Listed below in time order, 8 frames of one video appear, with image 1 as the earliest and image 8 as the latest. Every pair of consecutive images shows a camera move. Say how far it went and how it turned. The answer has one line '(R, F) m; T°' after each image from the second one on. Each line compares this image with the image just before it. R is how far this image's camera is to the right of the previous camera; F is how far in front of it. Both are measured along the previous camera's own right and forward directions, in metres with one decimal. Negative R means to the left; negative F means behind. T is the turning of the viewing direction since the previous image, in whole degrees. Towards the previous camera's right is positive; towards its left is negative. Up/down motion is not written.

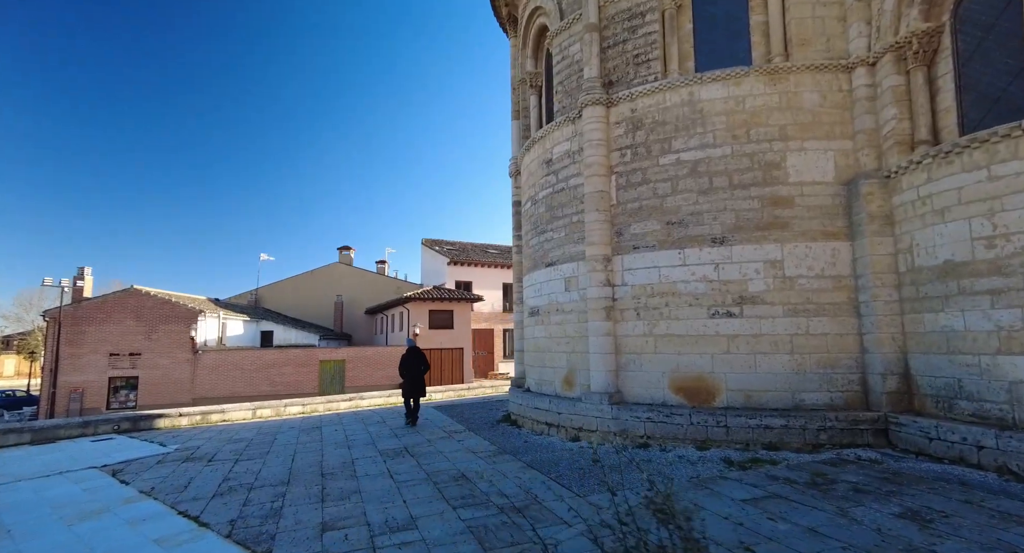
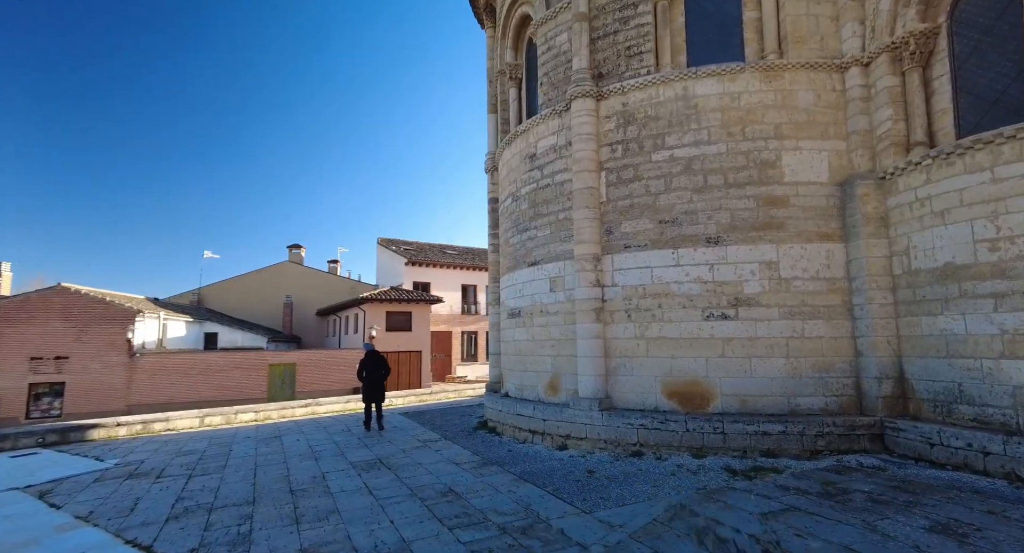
(-0.4, +0.5) m; +5°
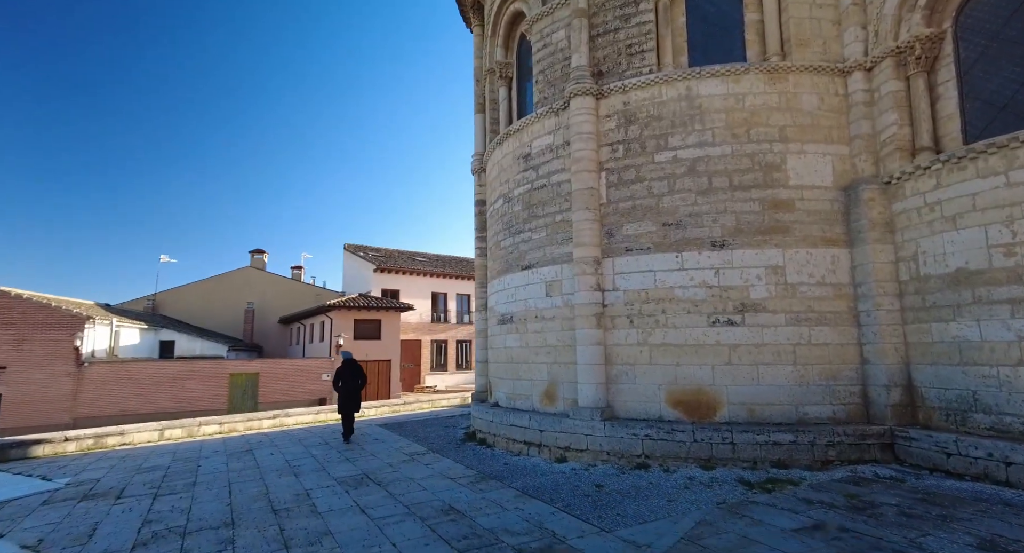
(-0.4, +0.4) m; +3°
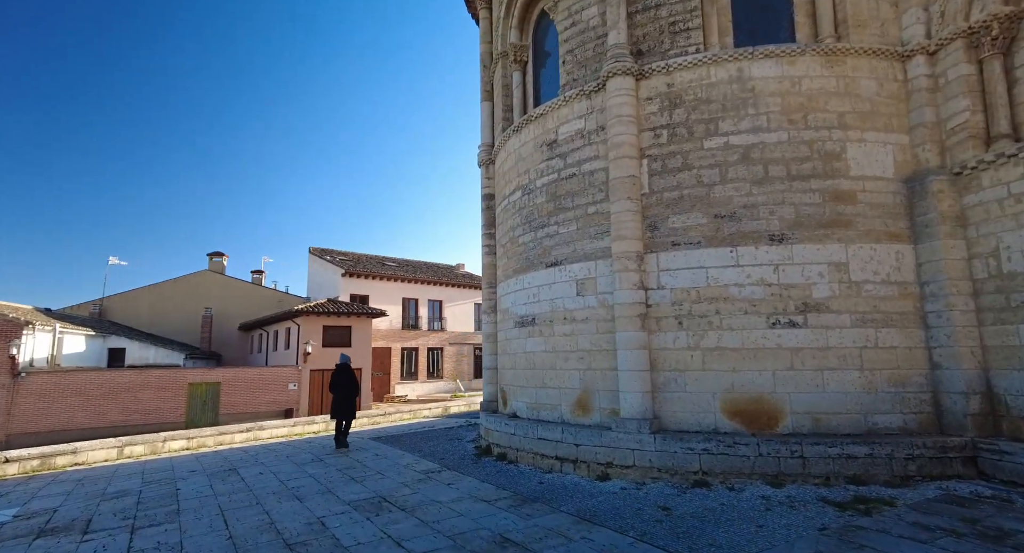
(-0.9, +0.9) m; +3°
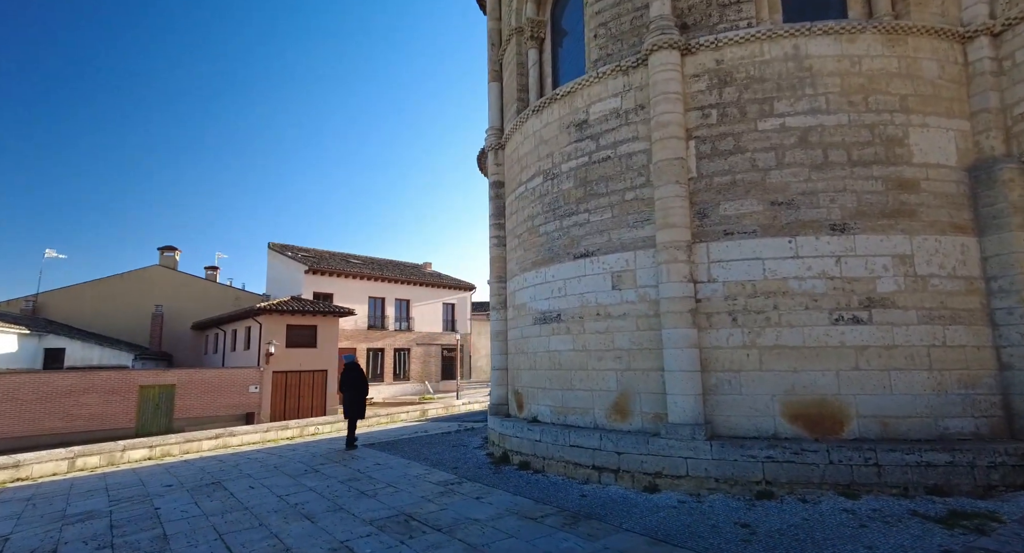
(-0.9, +0.8) m; +4°
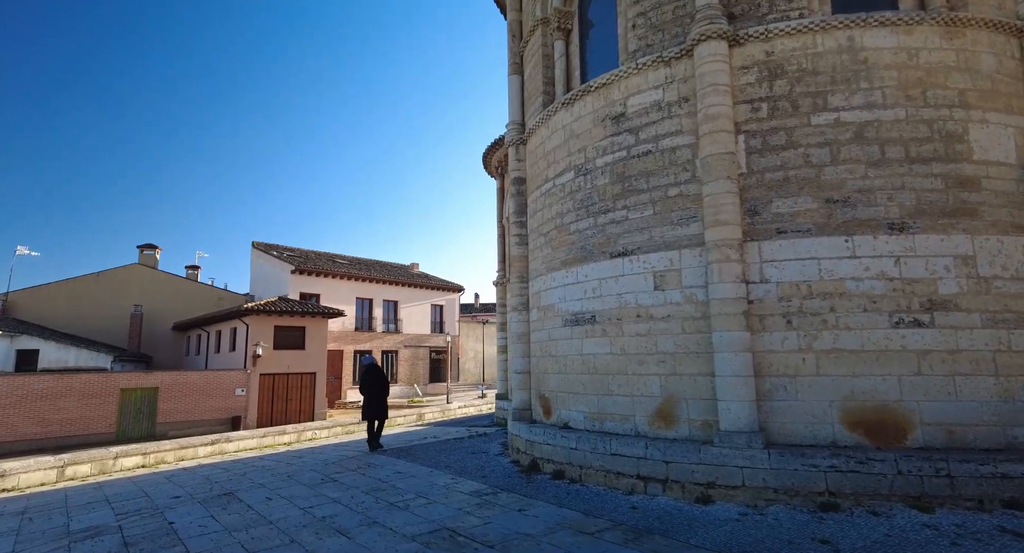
(-0.7, +0.4) m; +1°
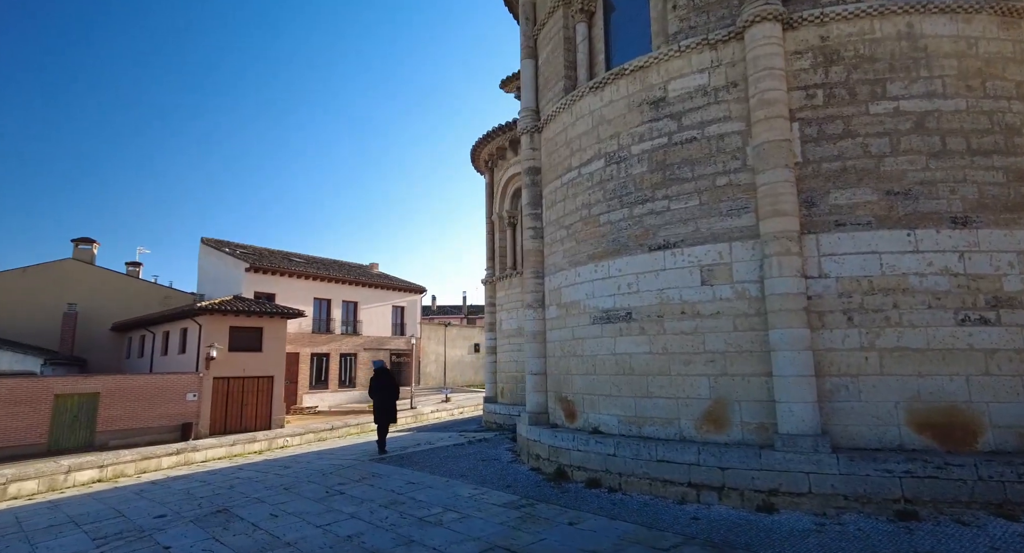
(-0.9, +0.6) m; +4°
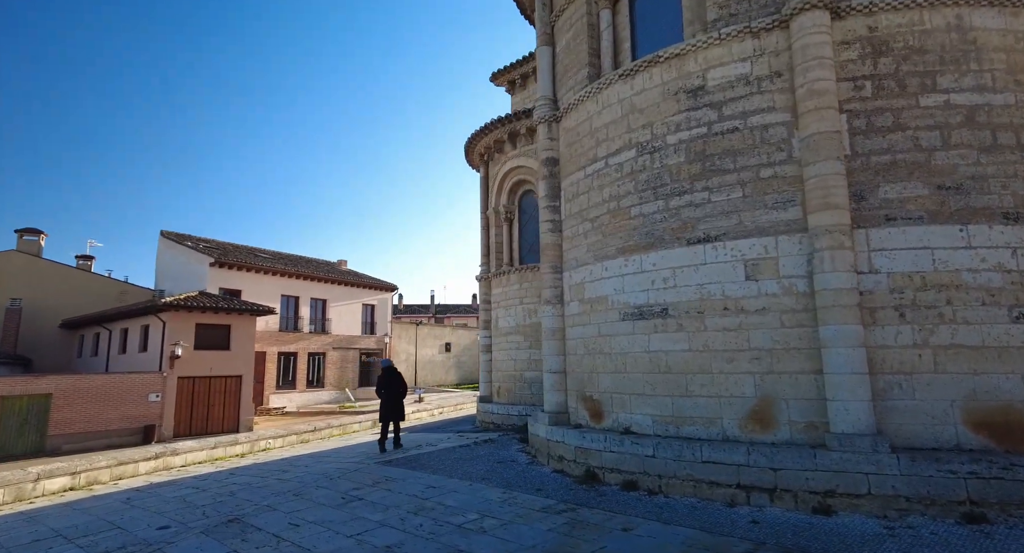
(-0.8, +0.4) m; +3°
